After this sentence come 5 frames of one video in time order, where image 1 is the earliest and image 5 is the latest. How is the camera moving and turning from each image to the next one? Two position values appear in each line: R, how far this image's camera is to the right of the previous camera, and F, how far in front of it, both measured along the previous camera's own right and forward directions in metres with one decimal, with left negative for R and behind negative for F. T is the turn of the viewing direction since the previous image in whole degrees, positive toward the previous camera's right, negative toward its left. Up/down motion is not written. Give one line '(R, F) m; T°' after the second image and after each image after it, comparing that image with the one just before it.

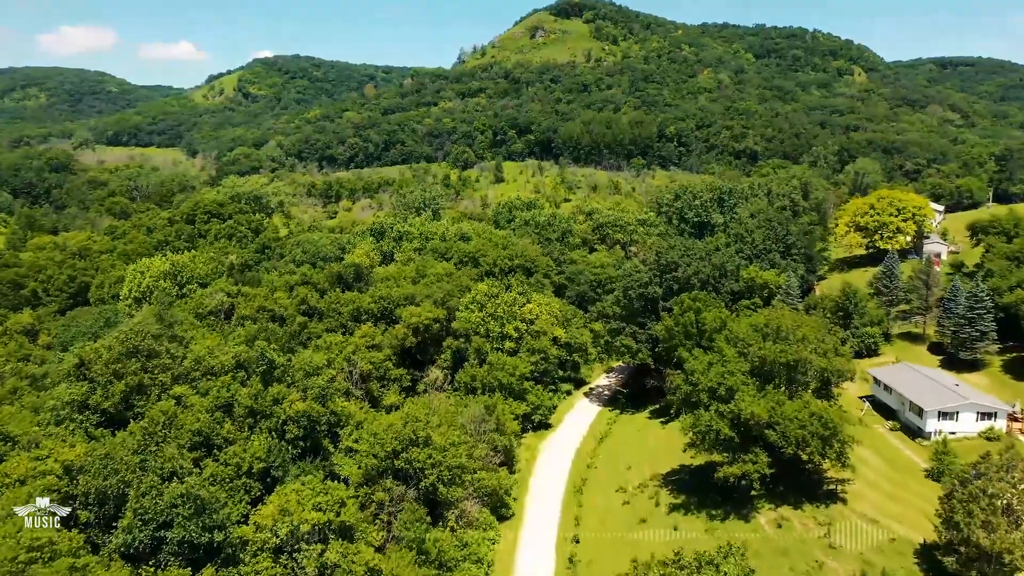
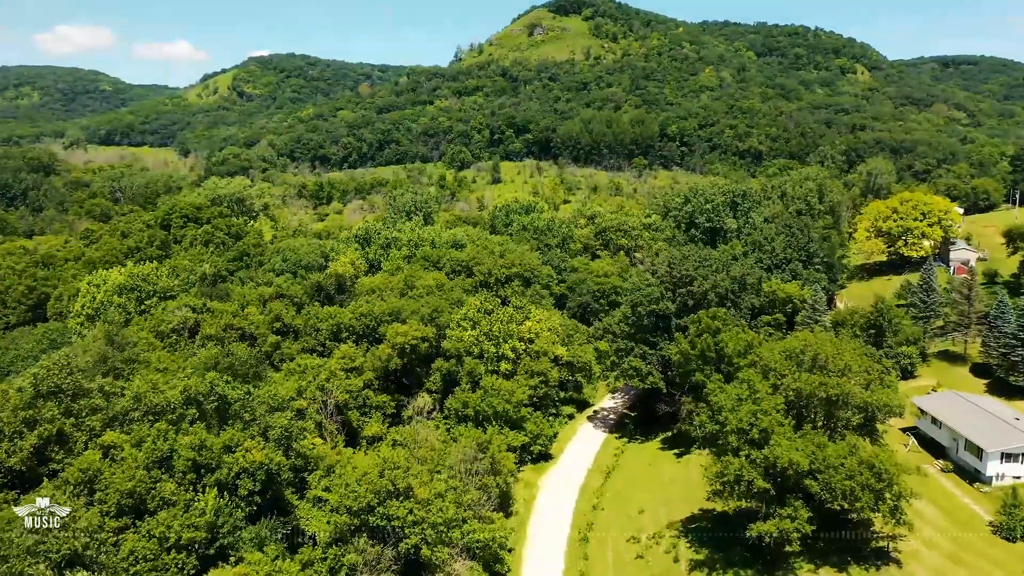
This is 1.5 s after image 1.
(+0.1, +6.2) m; 0°
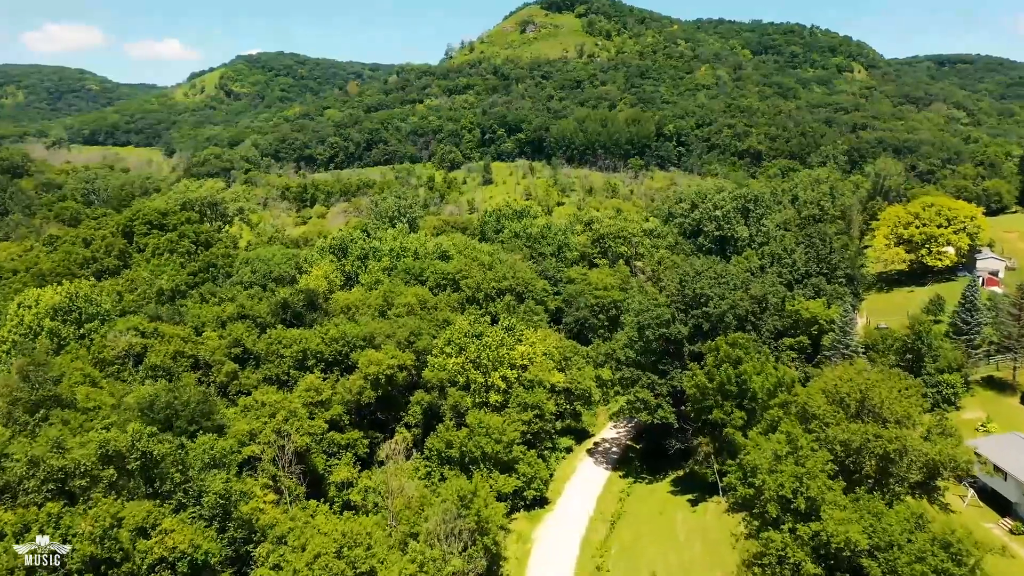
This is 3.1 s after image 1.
(+0.2, +6.8) m; +1°
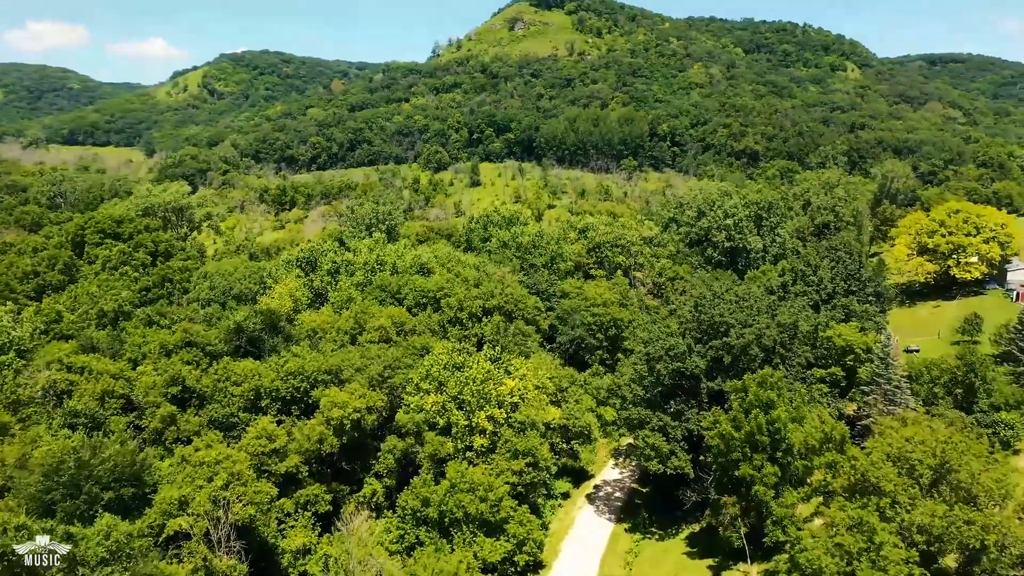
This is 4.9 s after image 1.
(+0.1, +7.2) m; +1°
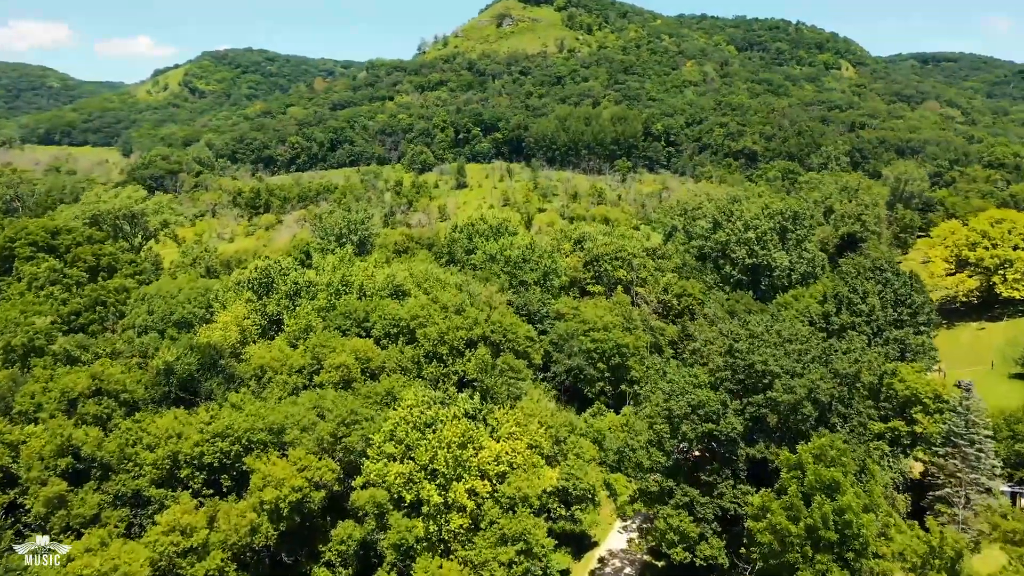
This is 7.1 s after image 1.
(+0.2, +8.8) m; +1°
